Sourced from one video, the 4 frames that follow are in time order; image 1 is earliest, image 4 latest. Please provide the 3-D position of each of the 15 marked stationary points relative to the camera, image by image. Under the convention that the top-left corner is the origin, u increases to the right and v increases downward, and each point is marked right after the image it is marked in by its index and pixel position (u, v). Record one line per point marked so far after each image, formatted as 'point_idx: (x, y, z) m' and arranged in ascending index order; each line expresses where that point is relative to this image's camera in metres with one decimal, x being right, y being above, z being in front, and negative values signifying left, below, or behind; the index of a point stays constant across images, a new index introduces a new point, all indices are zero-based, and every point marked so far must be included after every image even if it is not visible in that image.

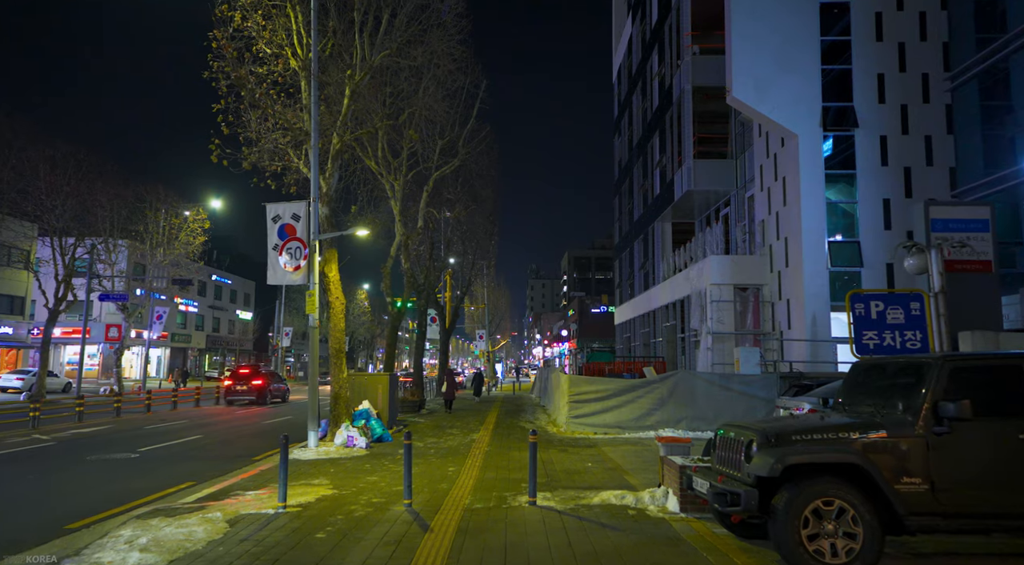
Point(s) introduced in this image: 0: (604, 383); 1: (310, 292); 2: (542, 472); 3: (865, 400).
0: (+2.5, -2.7, +18.6) m
1: (-4.6, -0.2, +15.5) m
2: (+0.5, -3.3, +11.8) m
3: (+3.4, -1.1, +6.5) m
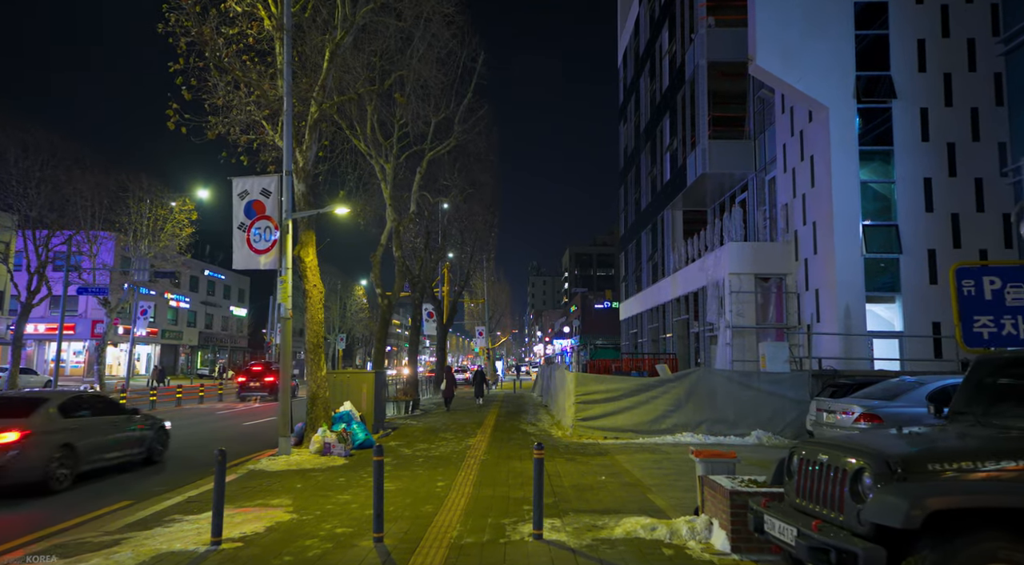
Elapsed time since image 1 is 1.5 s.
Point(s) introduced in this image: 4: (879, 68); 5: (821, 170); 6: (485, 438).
0: (+2.6, -2.4, +16.7) m
1: (-4.6, +0.1, +13.6) m
2: (+0.5, -3.0, +9.9) m
3: (+3.4, -0.9, +4.6) m
4: (+9.8, +5.7, +18.2) m
5: (+8.3, +3.0, +18.5) m
6: (-0.6, -3.7, +16.2) m
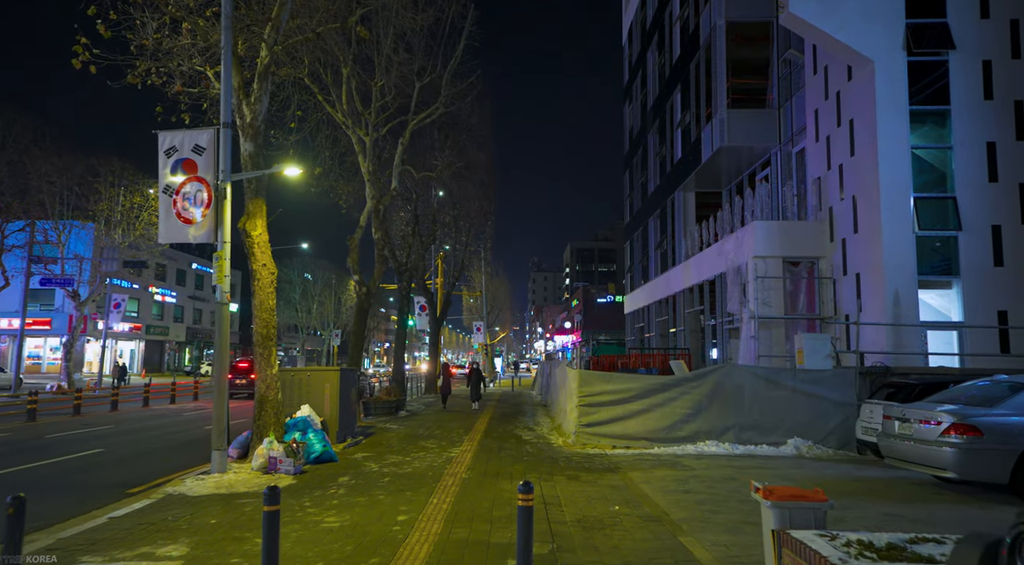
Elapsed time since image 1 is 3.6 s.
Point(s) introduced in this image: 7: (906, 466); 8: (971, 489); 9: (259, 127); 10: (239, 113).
0: (+2.4, -2.0, +14.2) m
1: (-4.7, +0.5, +11.1) m
2: (+0.3, -2.6, +7.4) m
3: (+3.2, -0.5, +2.1) m
4: (+9.6, +6.1, +15.7) m
5: (+8.2, +3.4, +15.9) m
6: (-0.8, -3.3, +13.7) m
7: (+5.3, -2.5, +9.2) m
8: (+6.2, -2.8, +9.3) m
9: (-4.6, +2.8, +12.5) m
10: (-4.9, +3.1, +12.4) m
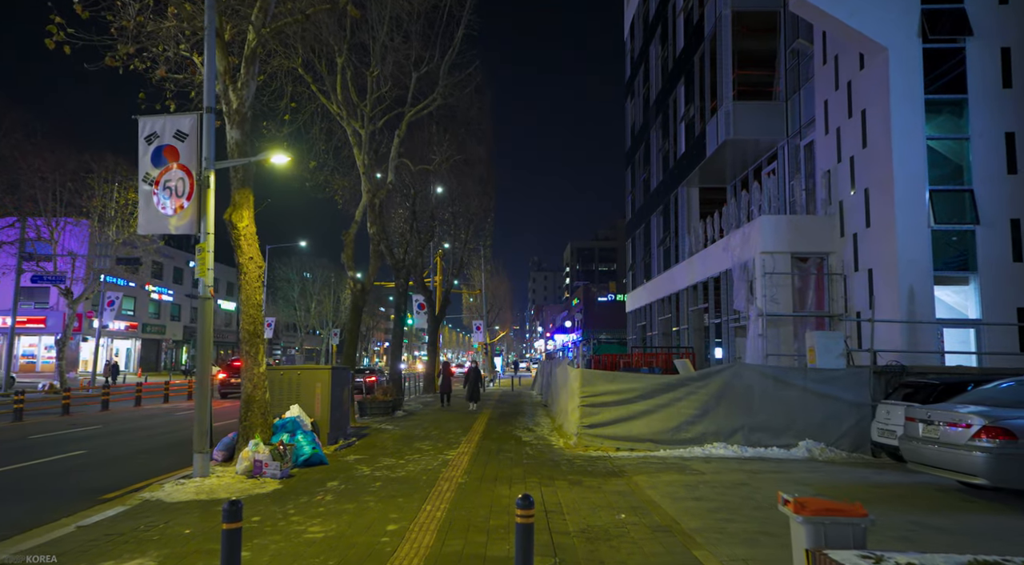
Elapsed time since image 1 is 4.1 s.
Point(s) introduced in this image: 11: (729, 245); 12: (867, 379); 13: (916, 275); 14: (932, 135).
0: (+2.4, -1.9, +13.6) m
1: (-4.8, +0.6, +10.5) m
2: (+0.3, -2.5, +6.8) m
3: (+3.2, -0.4, +1.5) m
4: (+9.6, +6.2, +15.1) m
5: (+8.2, +3.5, +15.4) m
6: (-0.8, -3.2, +13.1) m
7: (+5.3, -2.4, +8.6) m
8: (+6.2, -2.7, +8.7) m
9: (-4.6, +2.9, +11.9) m
10: (-4.9, +3.2, +11.8) m
11: (+6.3, +1.1, +19.8) m
12: (+6.9, -1.9, +13.3) m
13: (+8.5, +0.1, +14.4) m
14: (+9.1, +3.2, +14.8) m
